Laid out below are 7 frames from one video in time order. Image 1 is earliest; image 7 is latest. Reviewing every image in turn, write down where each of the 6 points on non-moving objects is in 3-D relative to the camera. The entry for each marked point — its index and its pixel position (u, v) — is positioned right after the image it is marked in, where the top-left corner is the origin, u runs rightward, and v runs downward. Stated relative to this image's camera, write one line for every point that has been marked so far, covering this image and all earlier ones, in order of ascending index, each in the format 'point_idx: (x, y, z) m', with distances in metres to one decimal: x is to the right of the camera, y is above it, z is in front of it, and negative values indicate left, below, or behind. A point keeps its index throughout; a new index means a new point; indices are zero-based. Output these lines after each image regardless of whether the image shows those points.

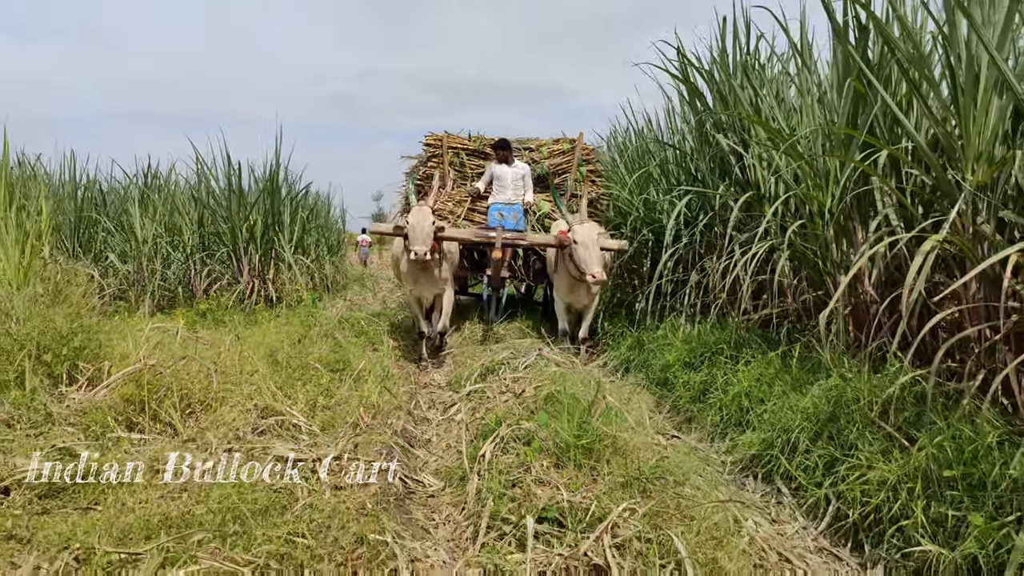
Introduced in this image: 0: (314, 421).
0: (-1.0, -0.6, +4.1) m
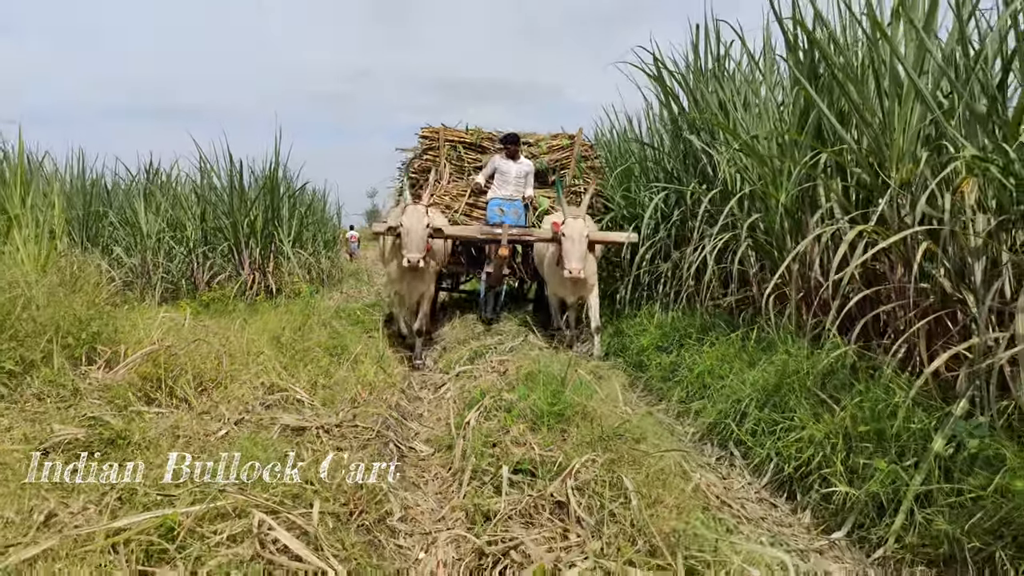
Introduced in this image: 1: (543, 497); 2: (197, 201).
0: (-1.1, -0.6, +4.5) m
1: (+0.1, -0.7, +2.6) m
2: (-3.3, +0.9, +8.9) m
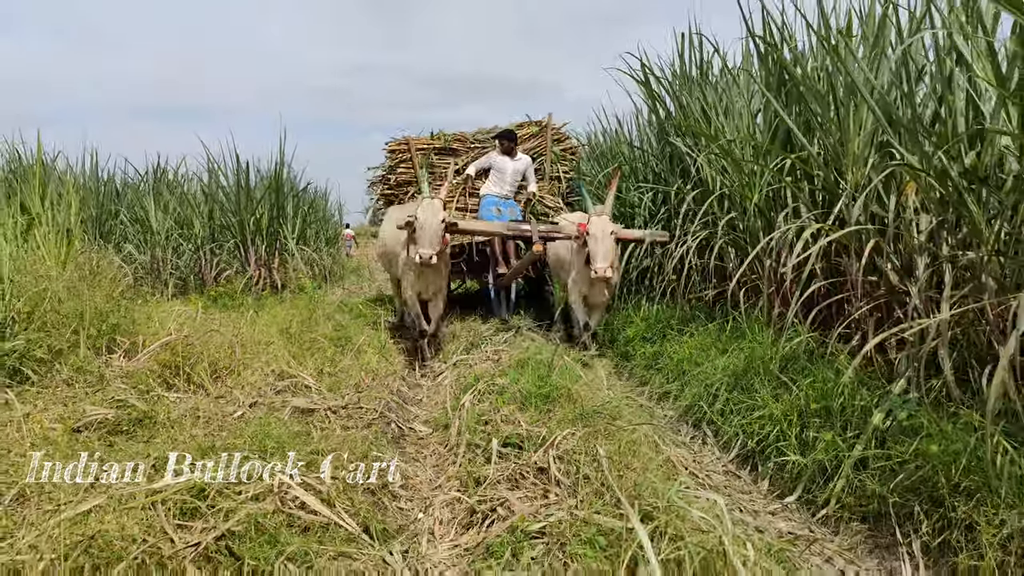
0: (-1.1, -0.5, +4.9) m
1: (+0.1, -0.6, +3.0) m
2: (-3.4, +1.0, +9.3) m
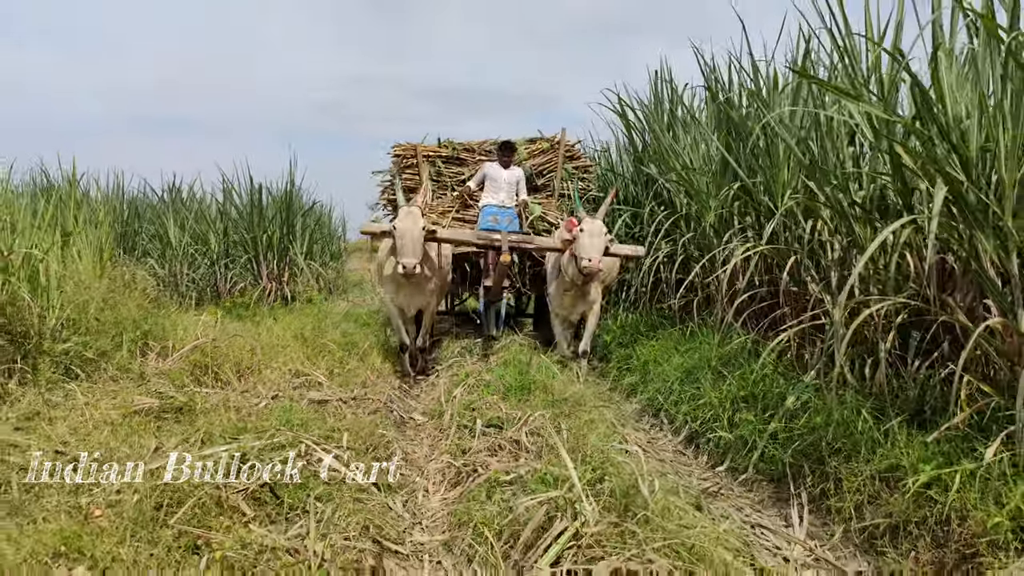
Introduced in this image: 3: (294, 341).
0: (-1.2, -0.6, +5.6) m
1: (0.0, -0.7, +3.7) m
2: (-3.5, +0.8, +10.0) m
3: (-1.7, -0.4, +6.7) m
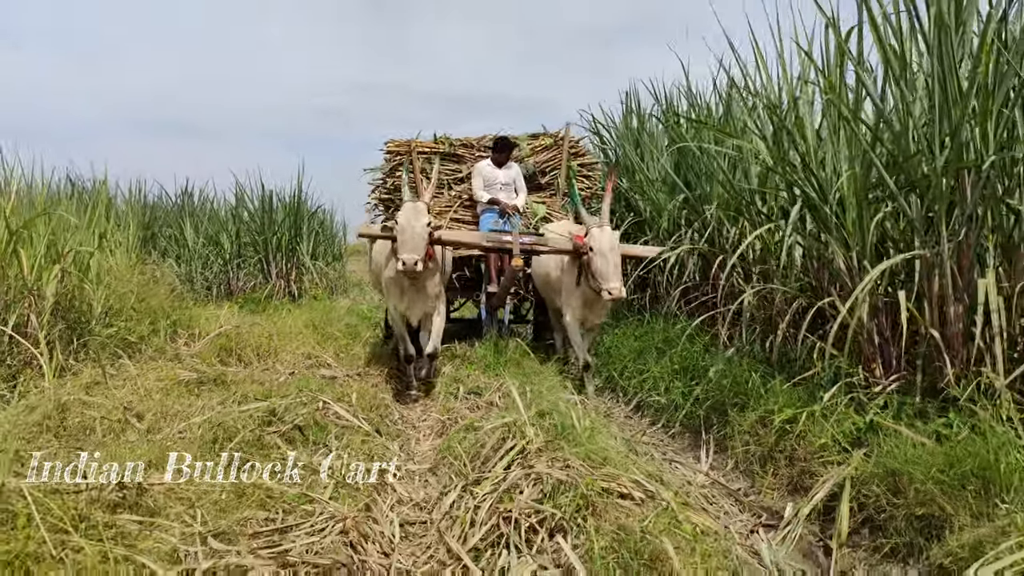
0: (-1.3, -0.6, +6.5) m
1: (-0.2, -0.6, +4.6) m
2: (-3.6, +0.9, +10.9) m
3: (-1.9, -0.4, +7.6) m
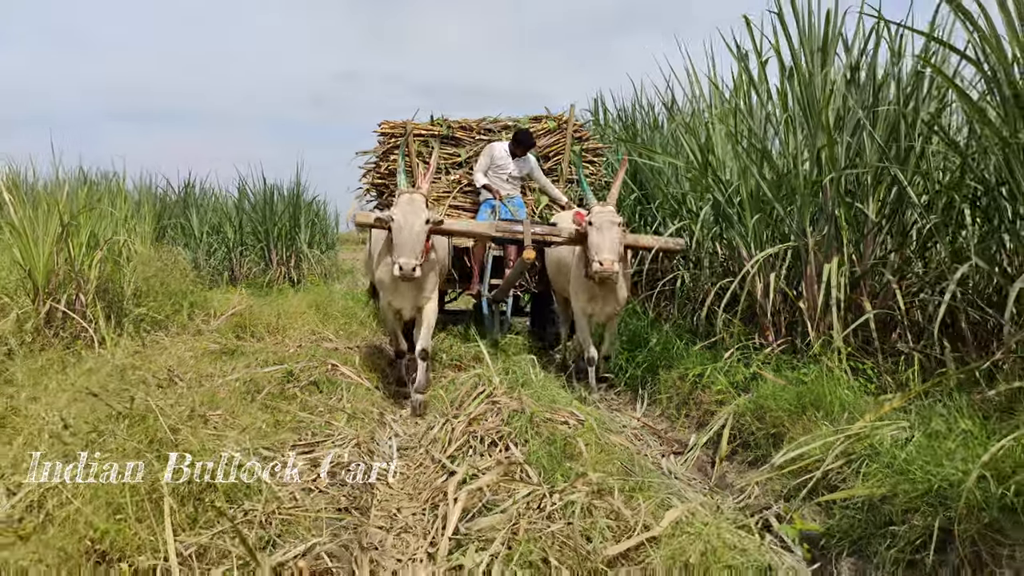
0: (-1.5, -0.4, +7.4) m
1: (-0.3, -0.5, +5.6) m
2: (-3.8, +1.1, +11.8) m
3: (-2.1, -0.2, +8.5) m
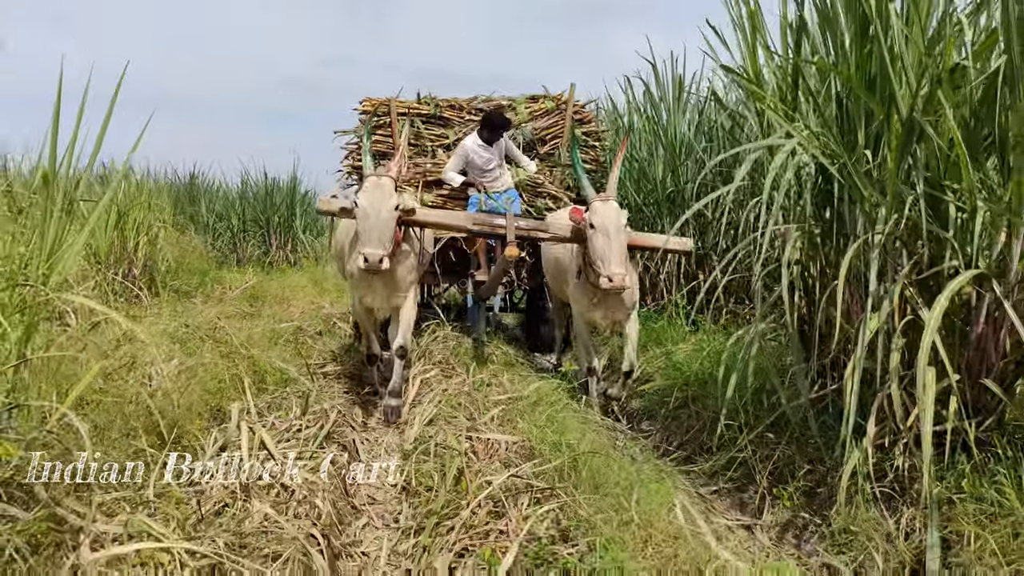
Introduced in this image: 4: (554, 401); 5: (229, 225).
0: (-1.9, -0.2, +9.2) m
1: (-0.7, -0.3, +7.4) m
2: (-4.3, +1.4, +13.5) m
3: (-2.5, 0.0, +10.3) m
4: (+0.2, -0.6, +4.0) m
5: (-4.5, +1.0, +13.4) m
